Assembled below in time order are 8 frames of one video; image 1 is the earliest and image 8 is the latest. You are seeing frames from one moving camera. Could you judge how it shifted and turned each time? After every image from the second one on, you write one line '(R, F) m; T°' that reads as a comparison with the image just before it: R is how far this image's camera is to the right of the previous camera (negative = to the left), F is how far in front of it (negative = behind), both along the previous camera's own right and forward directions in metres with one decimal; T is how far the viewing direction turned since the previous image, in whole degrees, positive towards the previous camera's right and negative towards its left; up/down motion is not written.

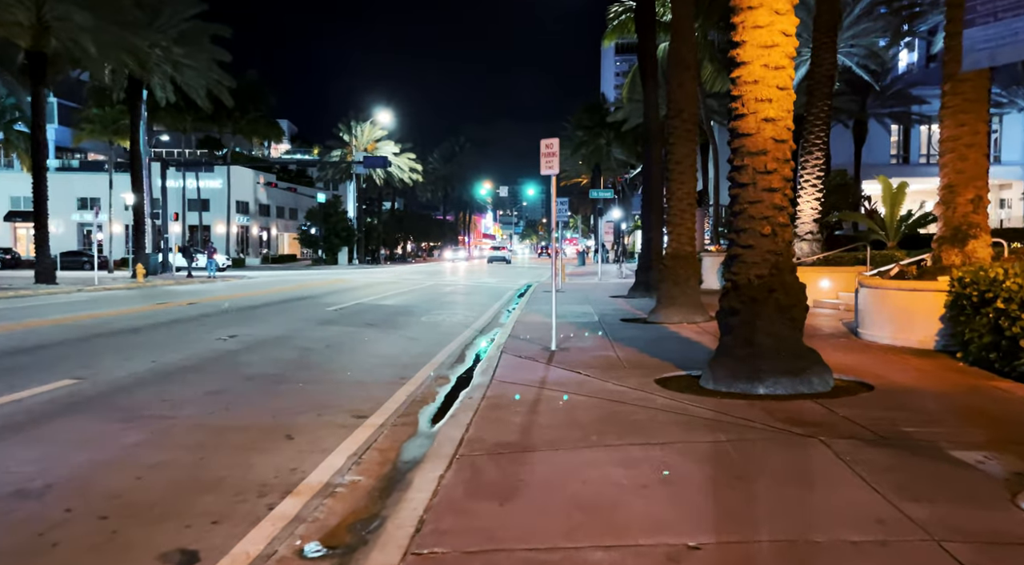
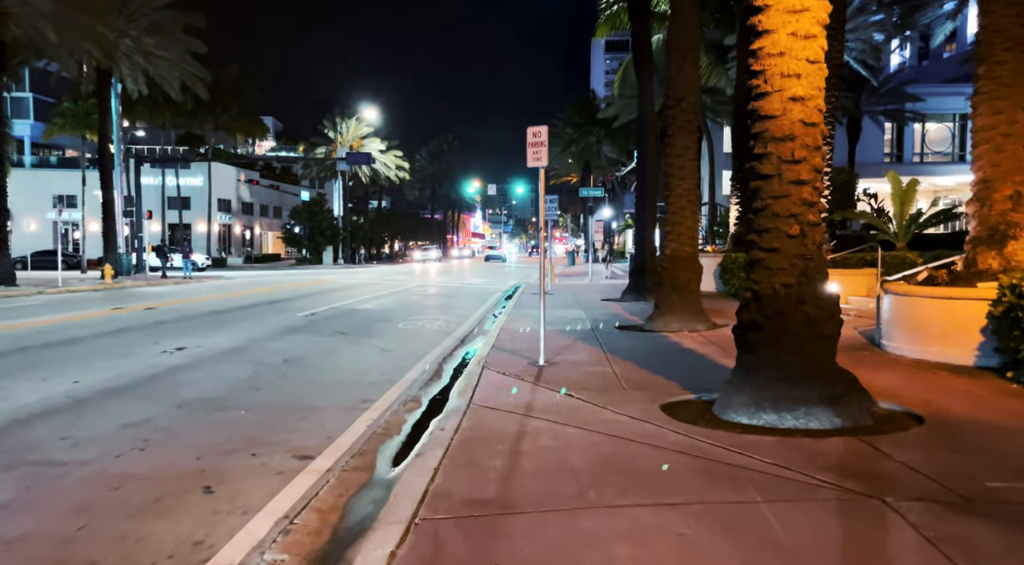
(+0.1, +1.2) m; +1°
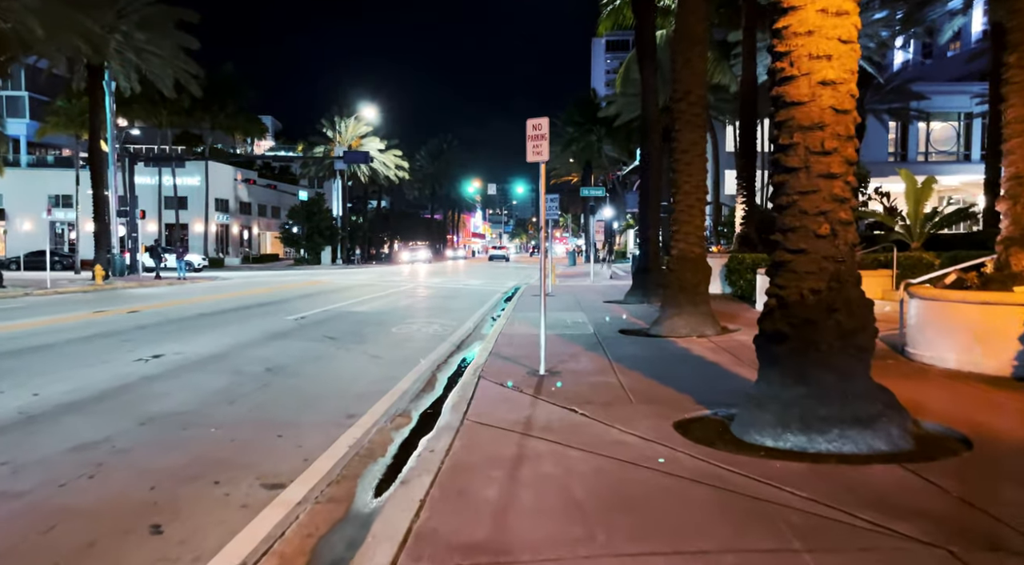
(0.0, +0.6) m; 0°
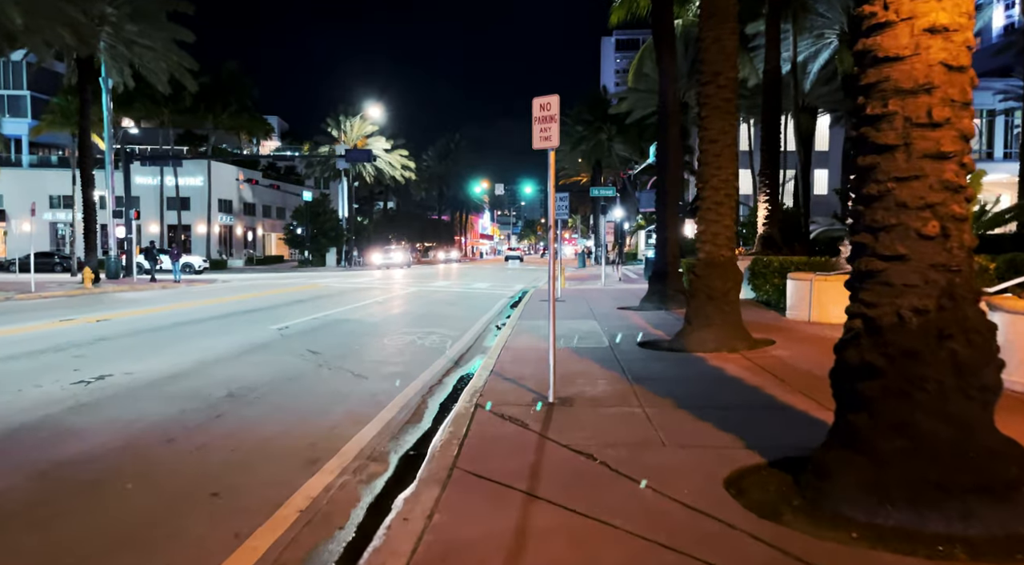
(+0.1, +1.4) m; -1°
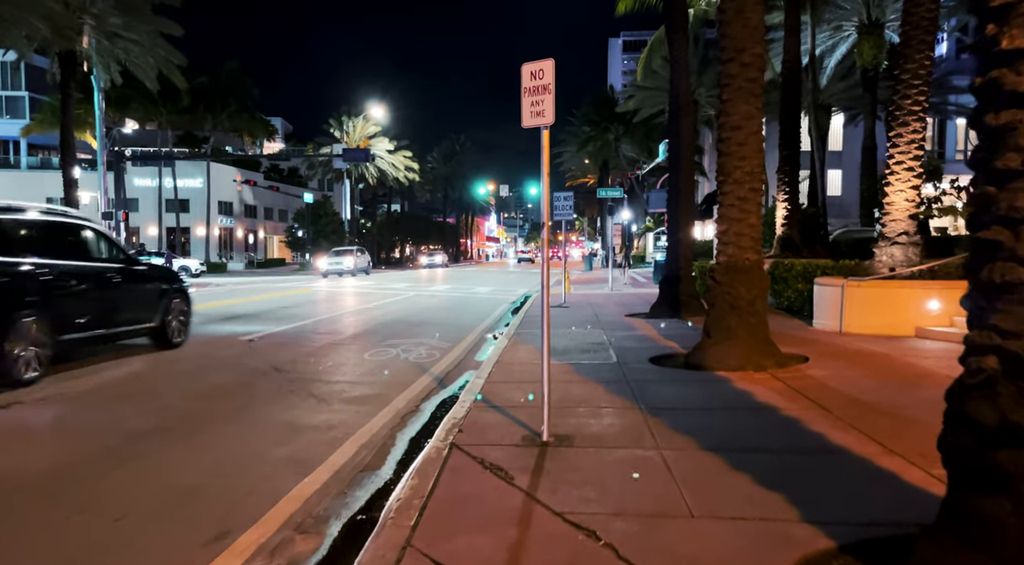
(+0.2, +1.4) m; -1°
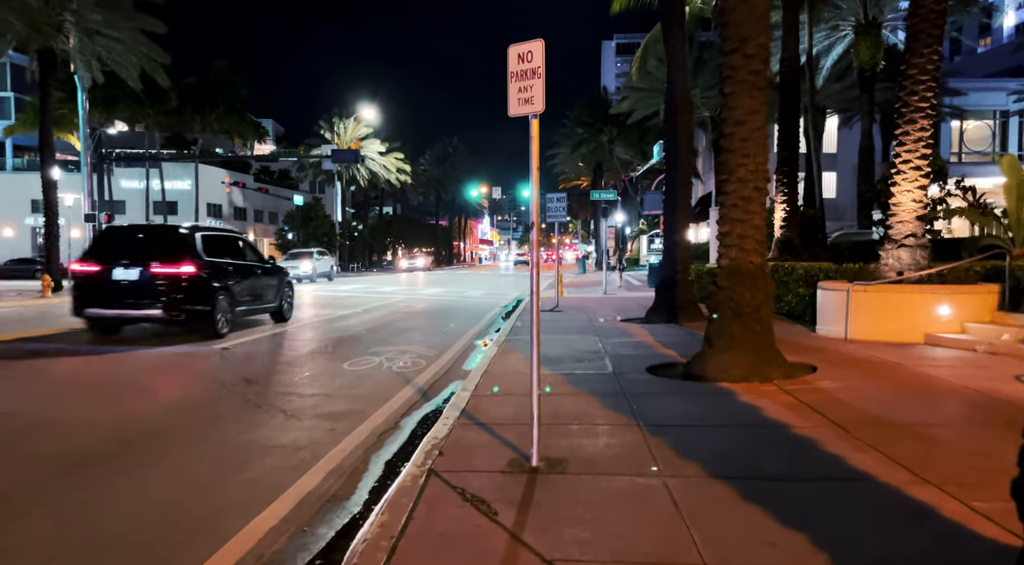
(+0.1, +0.6) m; +1°
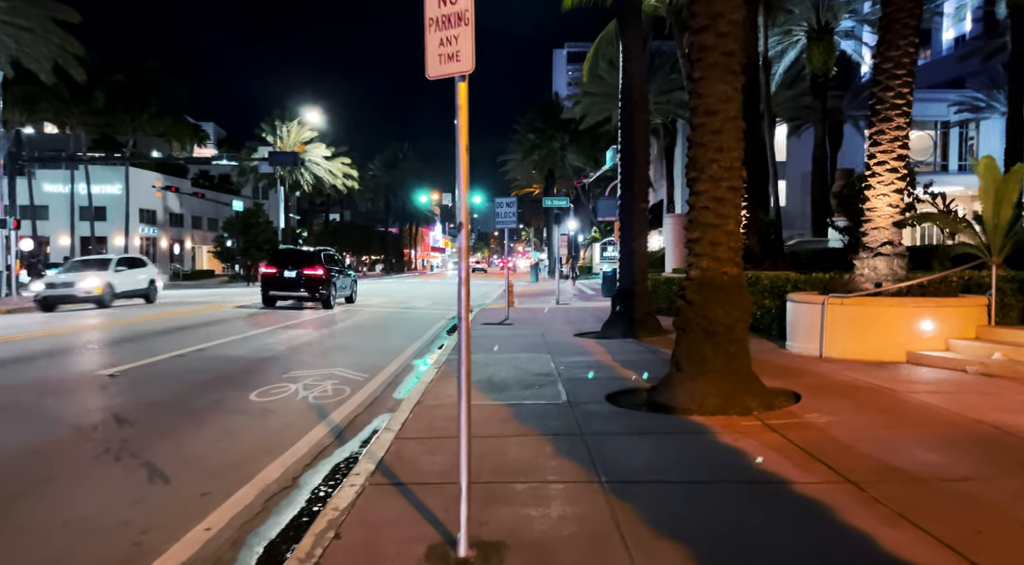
(+0.2, +1.4) m; +4°
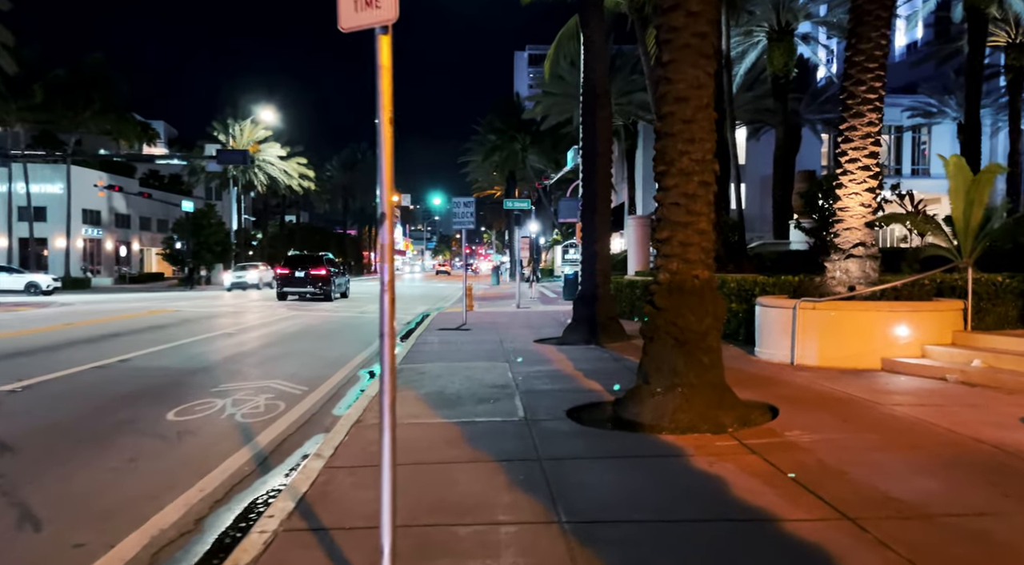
(+0.1, +0.8) m; +3°
